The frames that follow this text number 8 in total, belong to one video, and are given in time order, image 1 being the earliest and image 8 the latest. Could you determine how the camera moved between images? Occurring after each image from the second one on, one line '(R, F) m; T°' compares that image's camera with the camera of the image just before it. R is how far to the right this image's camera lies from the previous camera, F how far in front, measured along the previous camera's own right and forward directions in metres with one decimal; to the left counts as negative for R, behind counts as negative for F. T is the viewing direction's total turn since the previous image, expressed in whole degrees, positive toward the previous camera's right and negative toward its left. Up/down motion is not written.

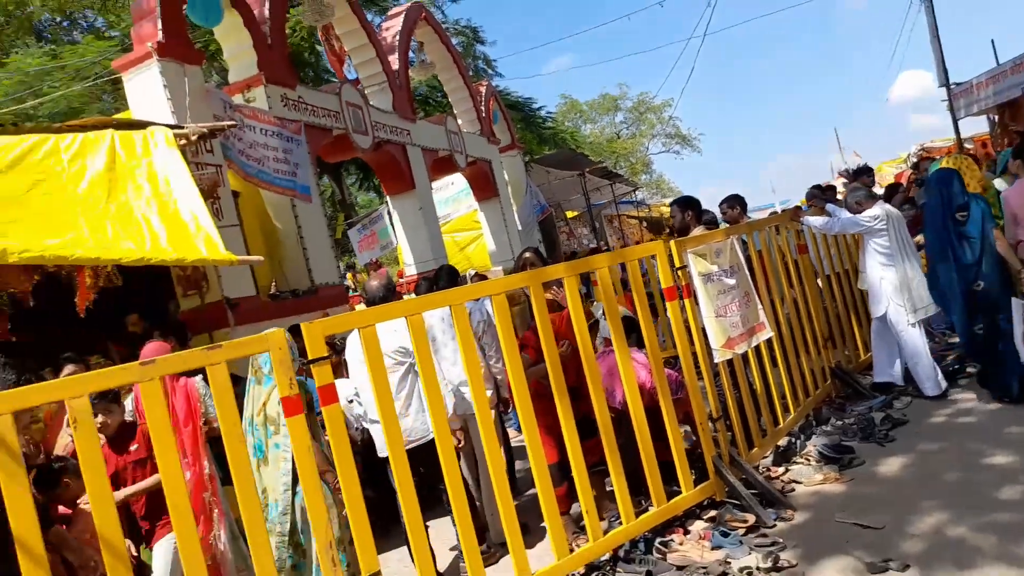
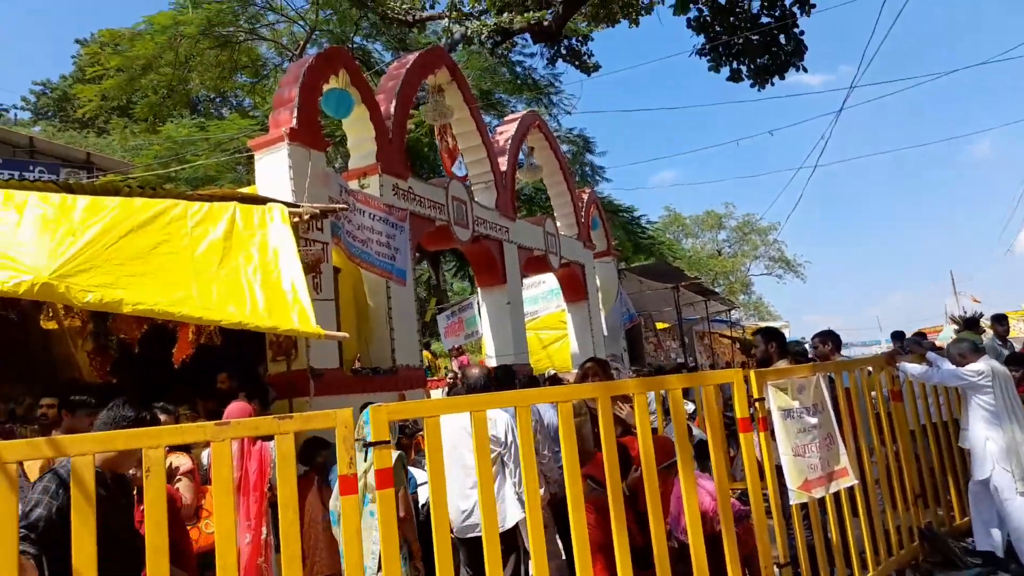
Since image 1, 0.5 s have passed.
(0.0, 0.0) m; -7°
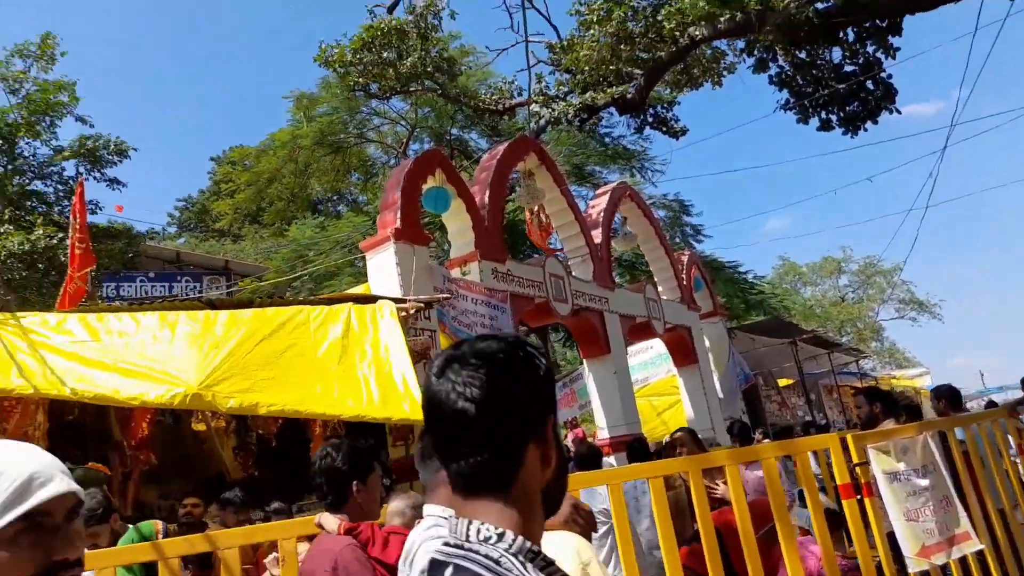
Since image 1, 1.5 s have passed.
(+0.2, -0.3) m; -9°
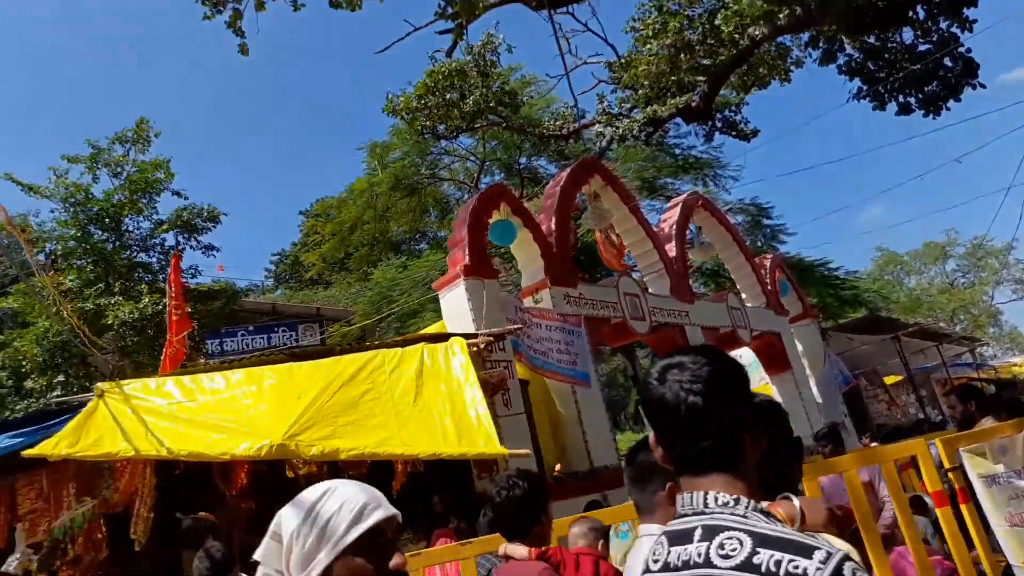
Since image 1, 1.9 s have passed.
(+0.2, -0.1) m; -7°
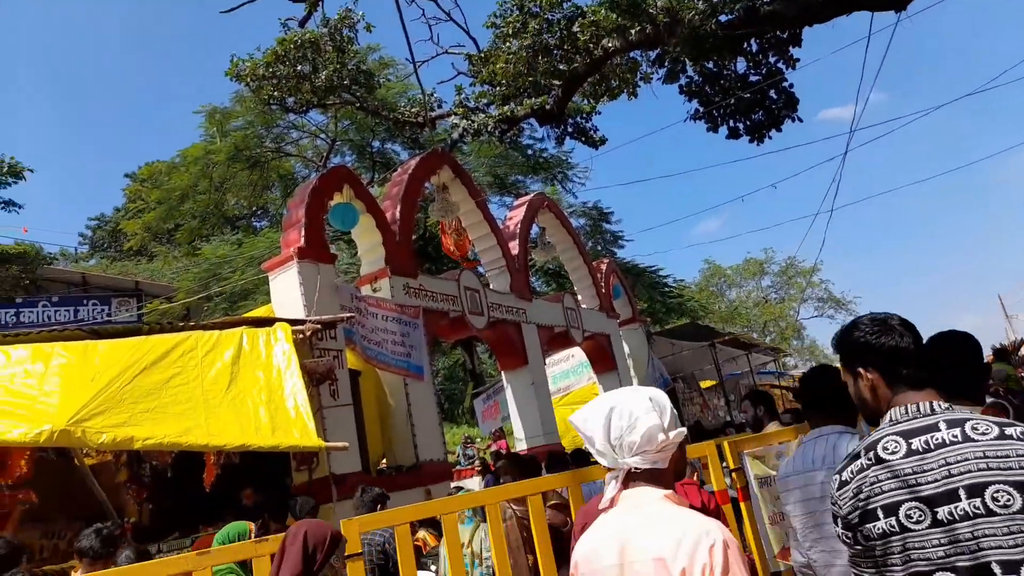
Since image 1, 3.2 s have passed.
(+0.1, 0.0) m; +12°
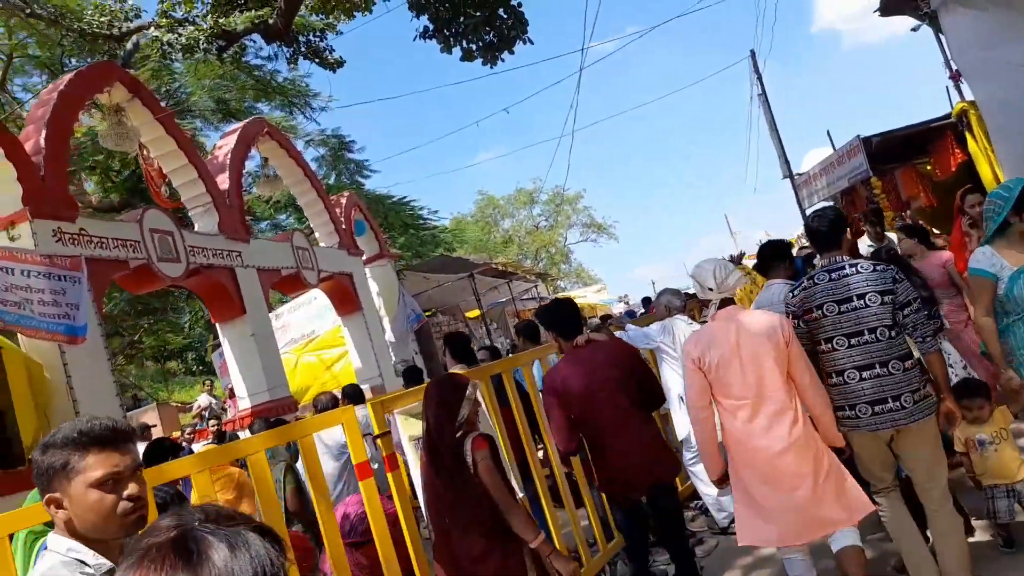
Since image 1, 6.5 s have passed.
(+0.9, +0.7) m; +16°
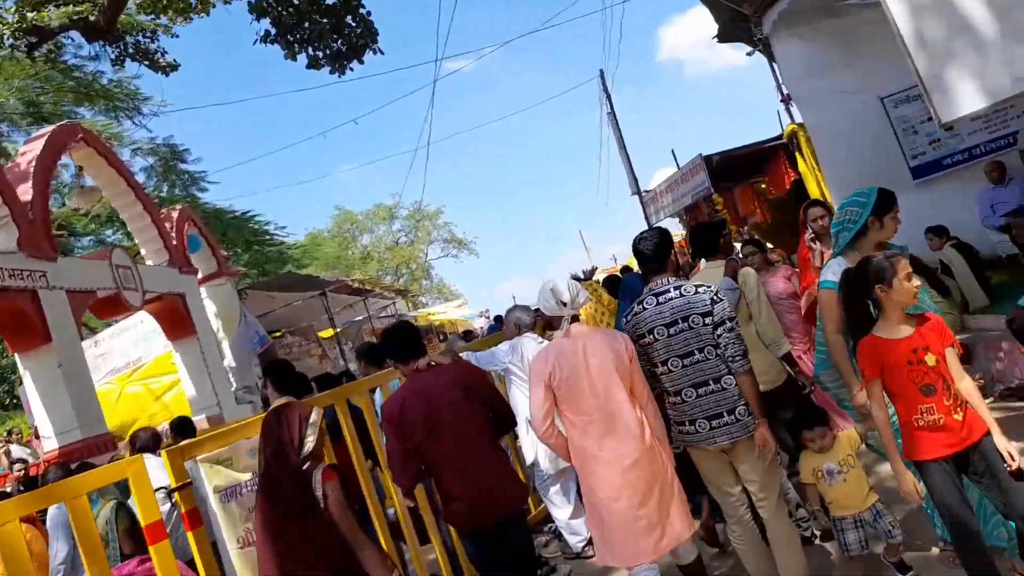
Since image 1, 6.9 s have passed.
(+0.1, +0.3) m; +11°
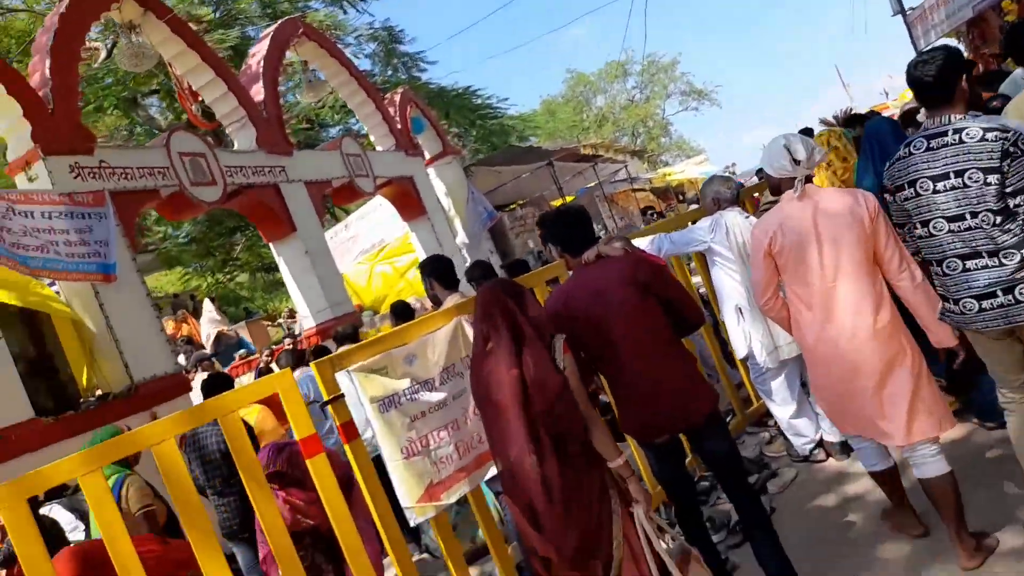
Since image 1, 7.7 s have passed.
(+0.3, +0.6) m; -20°
